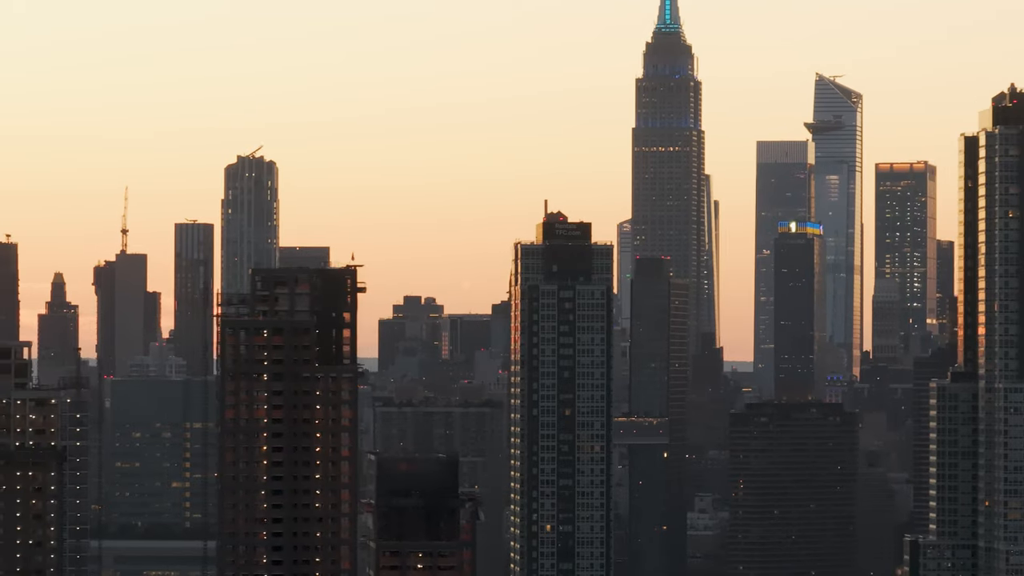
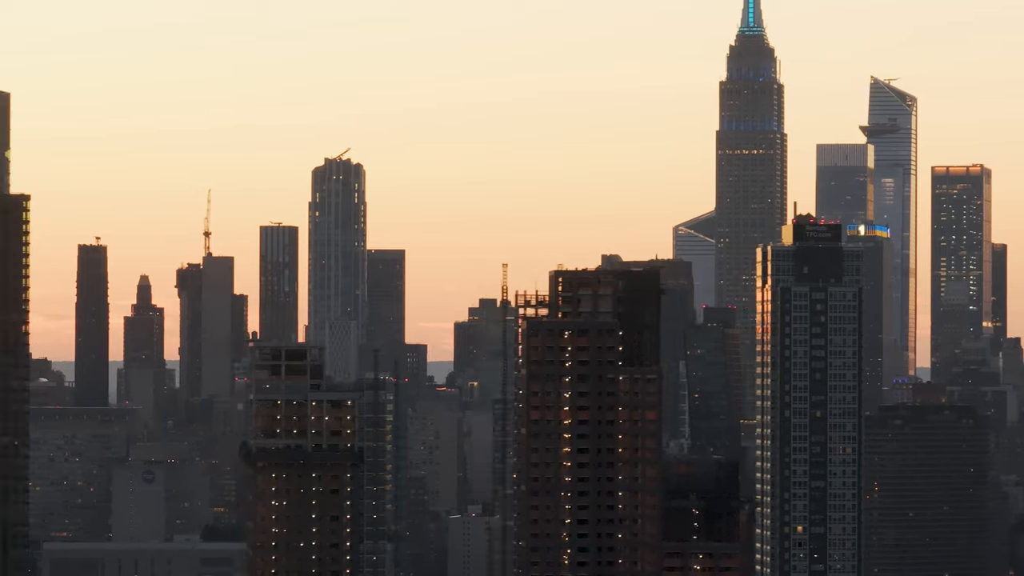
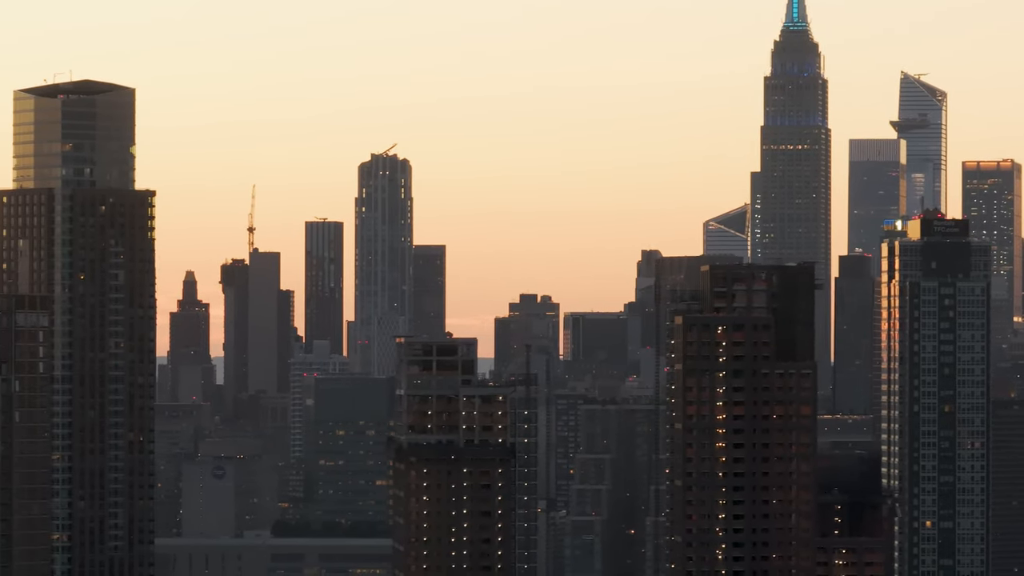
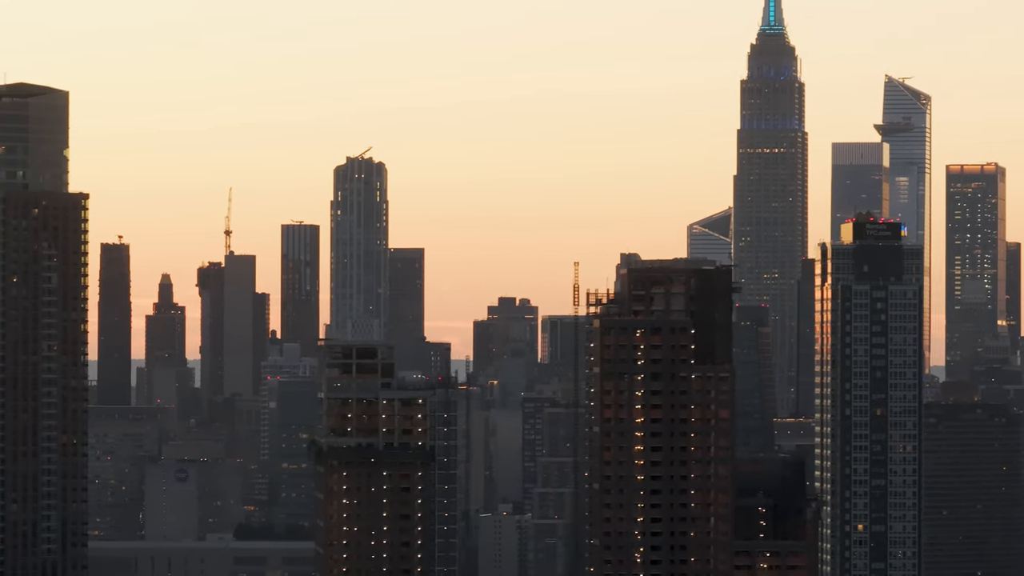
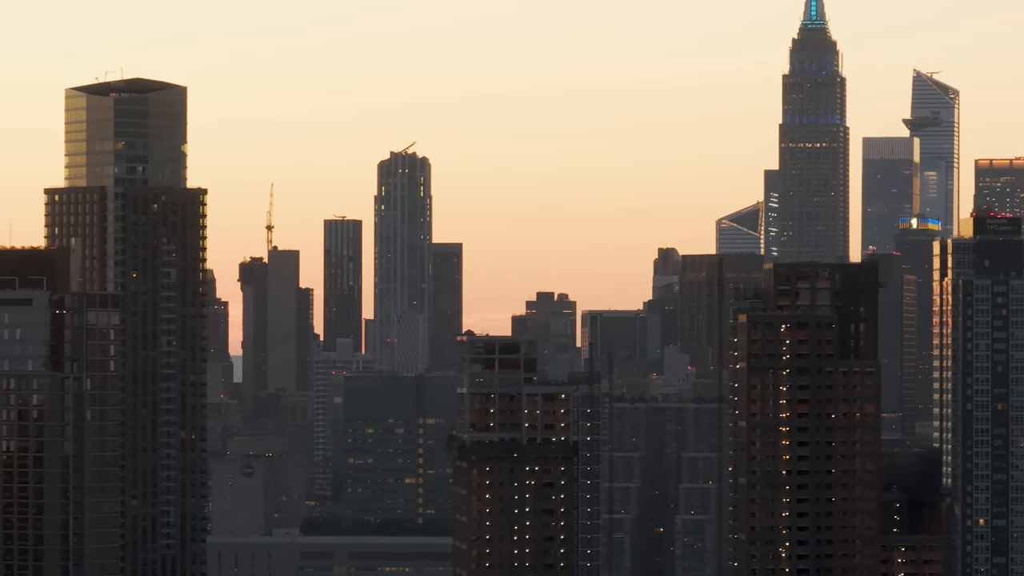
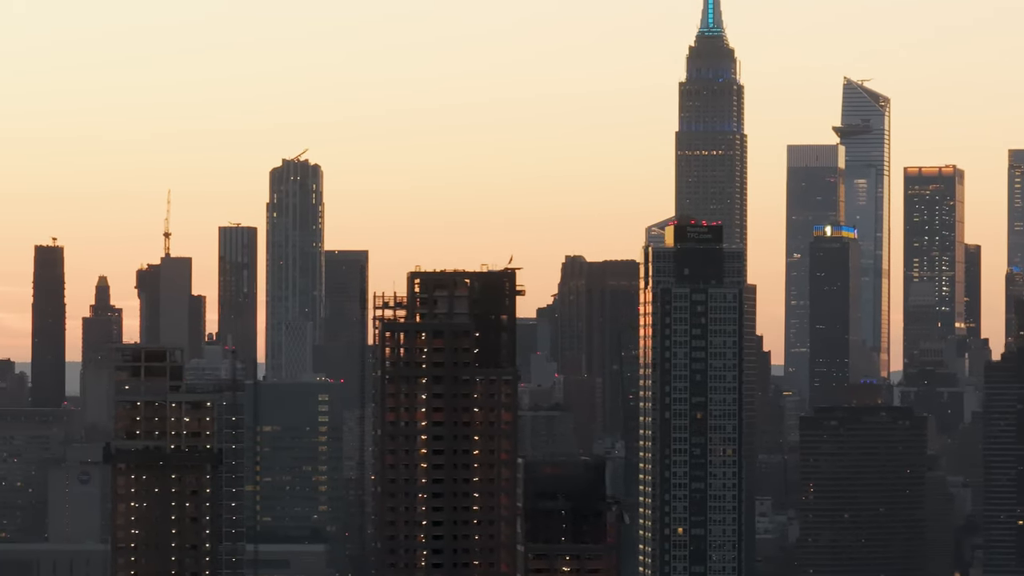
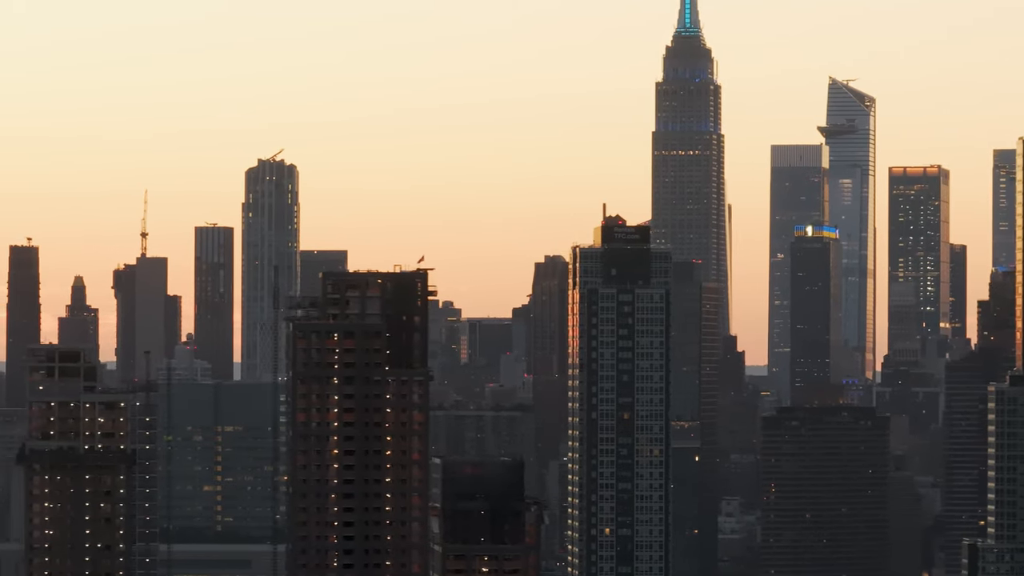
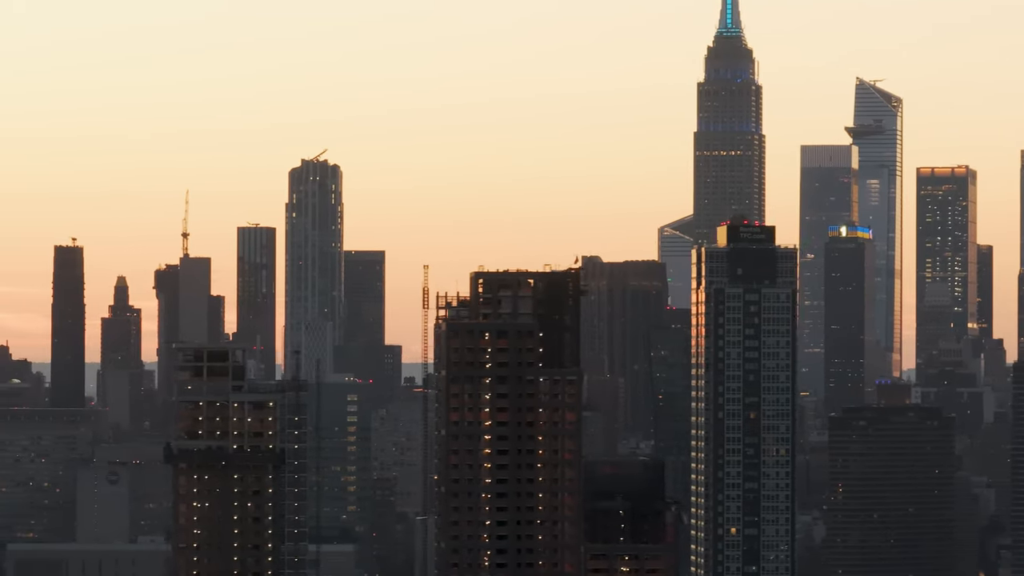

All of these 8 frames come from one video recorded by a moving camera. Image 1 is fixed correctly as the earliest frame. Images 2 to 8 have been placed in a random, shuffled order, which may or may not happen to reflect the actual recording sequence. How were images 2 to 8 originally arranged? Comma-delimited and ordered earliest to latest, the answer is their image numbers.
7, 6, 8, 2, 4, 3, 5
